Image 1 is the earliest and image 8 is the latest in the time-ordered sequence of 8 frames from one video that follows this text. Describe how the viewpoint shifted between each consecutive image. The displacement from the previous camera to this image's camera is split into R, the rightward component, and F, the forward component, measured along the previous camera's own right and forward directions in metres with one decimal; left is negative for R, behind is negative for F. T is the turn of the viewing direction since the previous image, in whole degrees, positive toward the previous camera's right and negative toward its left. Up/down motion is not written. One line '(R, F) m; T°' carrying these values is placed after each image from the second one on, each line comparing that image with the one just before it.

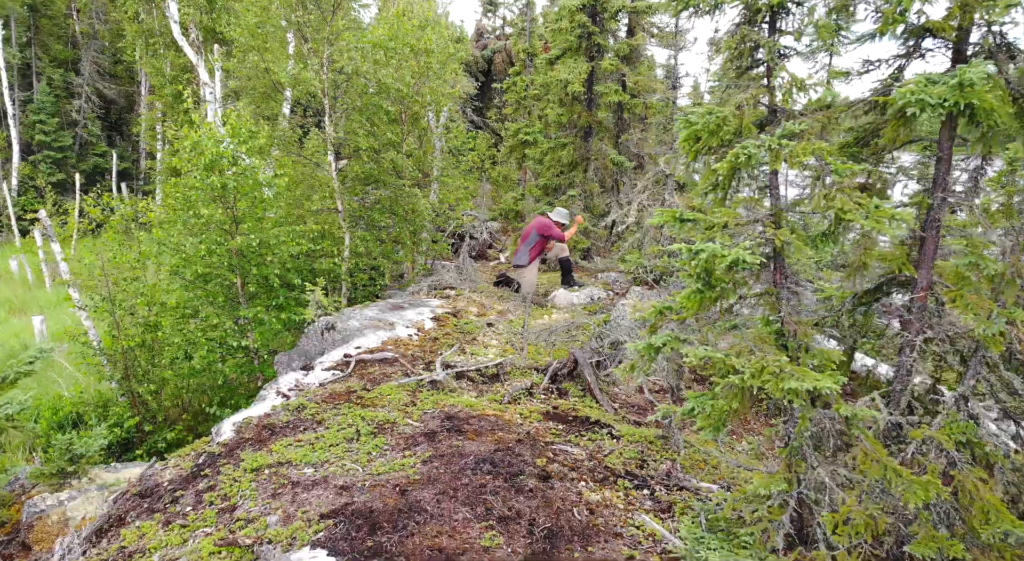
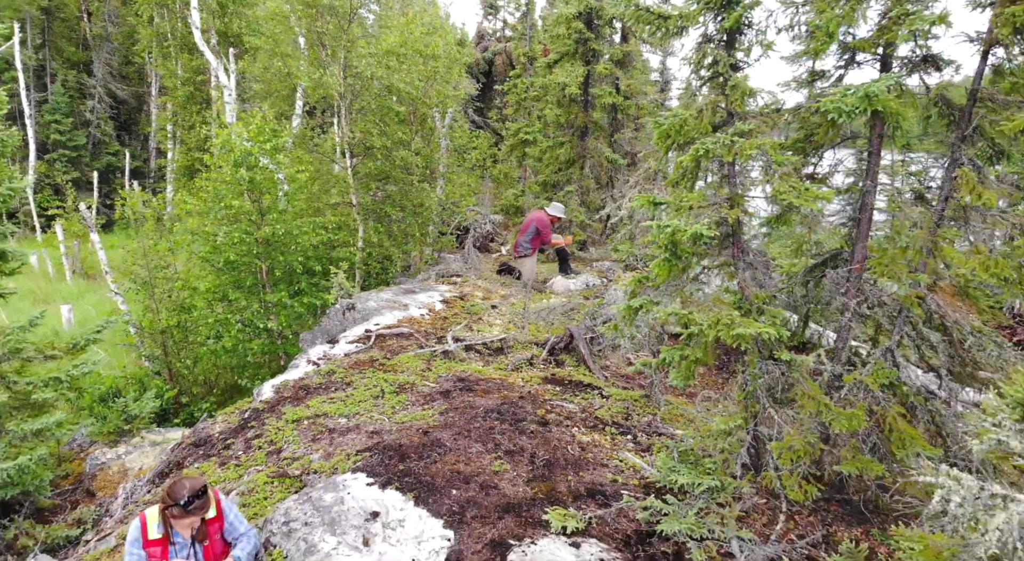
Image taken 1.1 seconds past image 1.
(0.0, -0.9) m; 0°
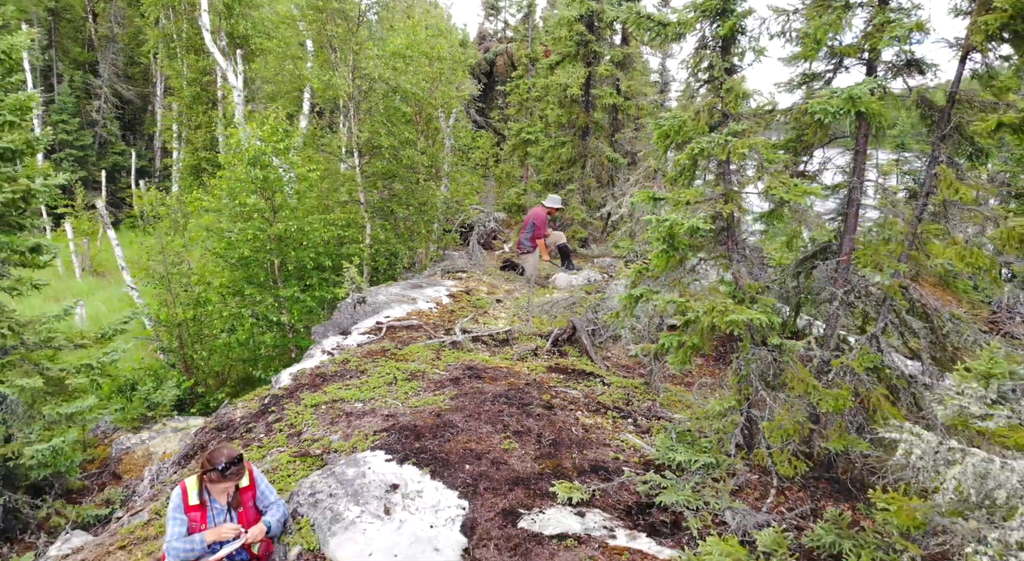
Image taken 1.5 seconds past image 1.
(-0.1, -0.3) m; 0°
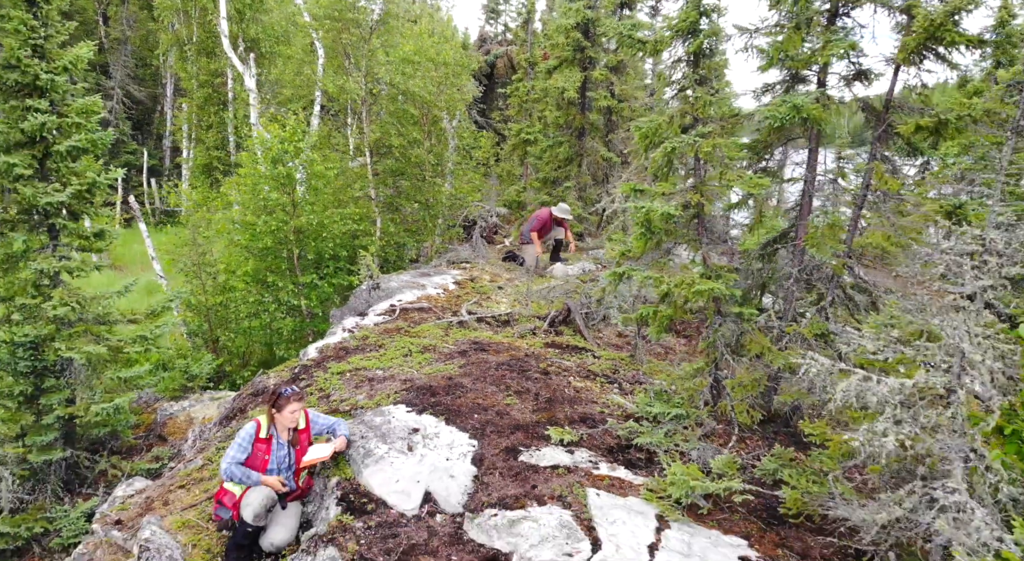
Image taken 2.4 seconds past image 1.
(0.0, -0.9) m; 0°
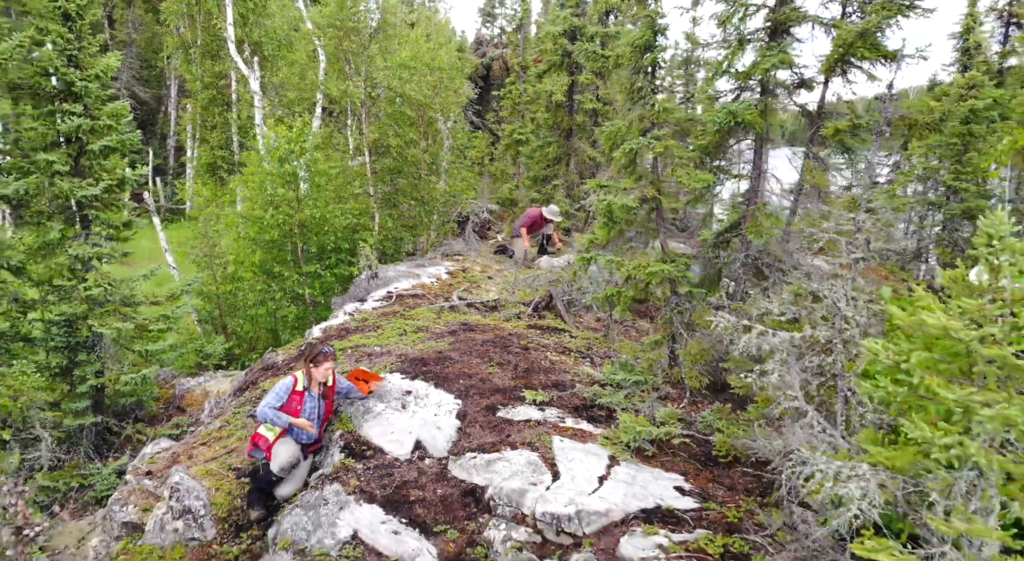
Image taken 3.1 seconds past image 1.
(+0.2, -0.9) m; 0°
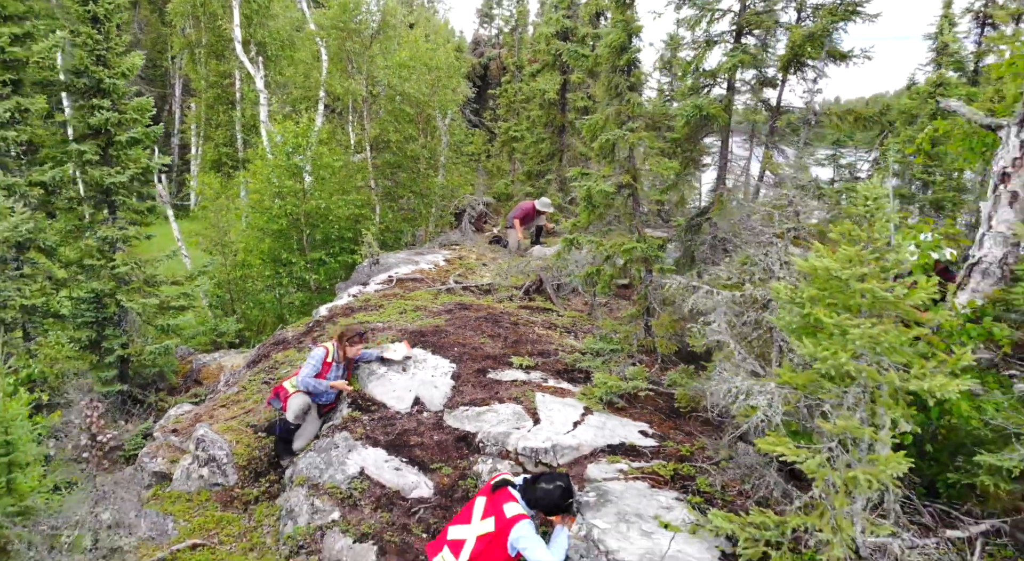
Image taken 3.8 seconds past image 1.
(+0.1, -0.8) m; 0°
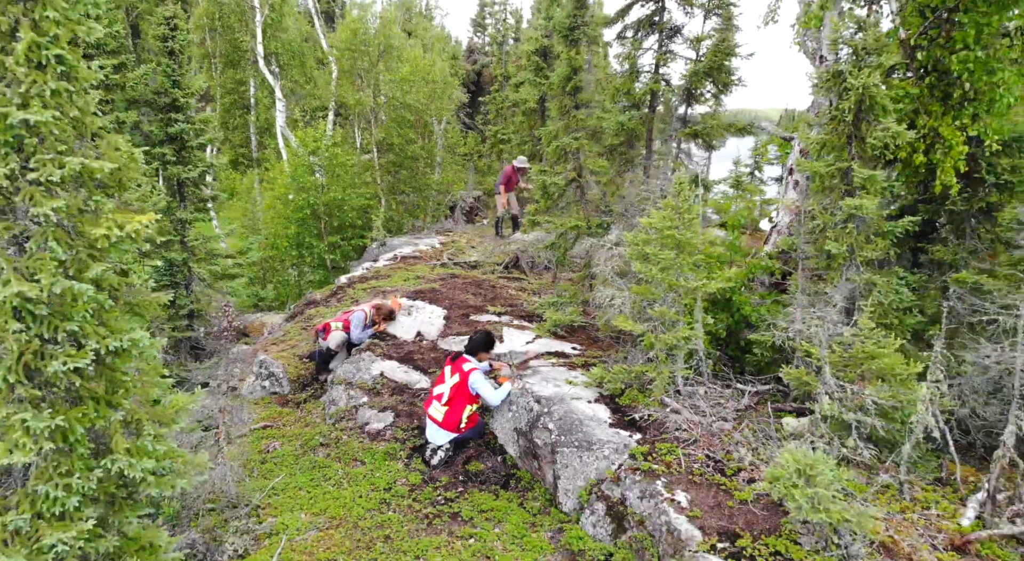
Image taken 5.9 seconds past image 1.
(+0.4, -2.7) m; 0°
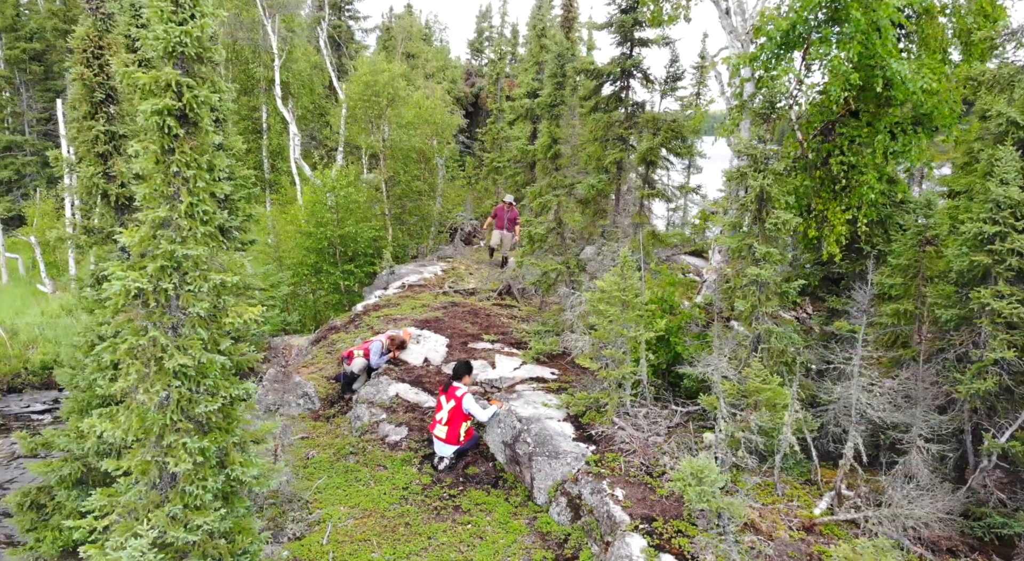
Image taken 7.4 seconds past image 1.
(+0.2, -2.1) m; 0°
